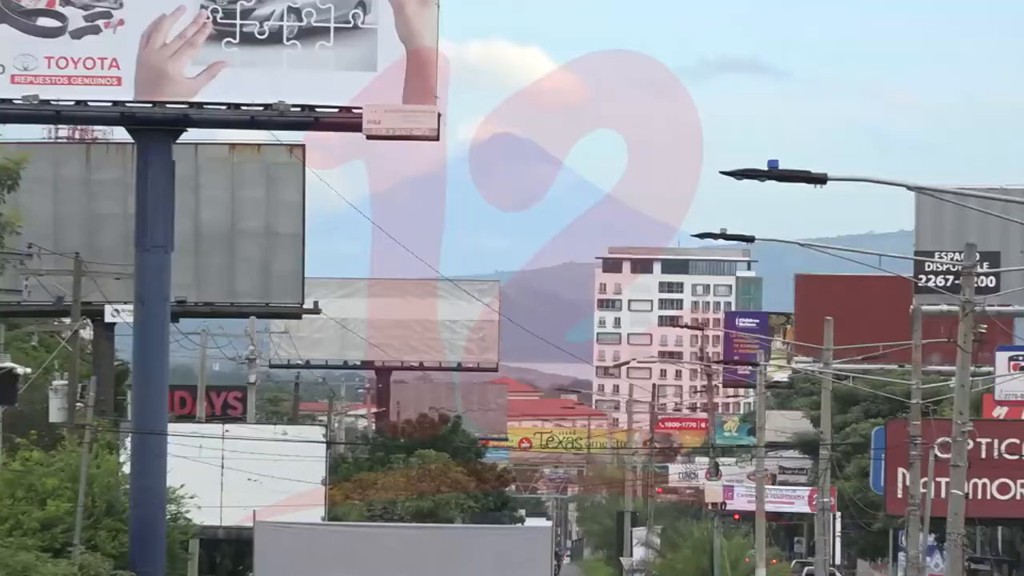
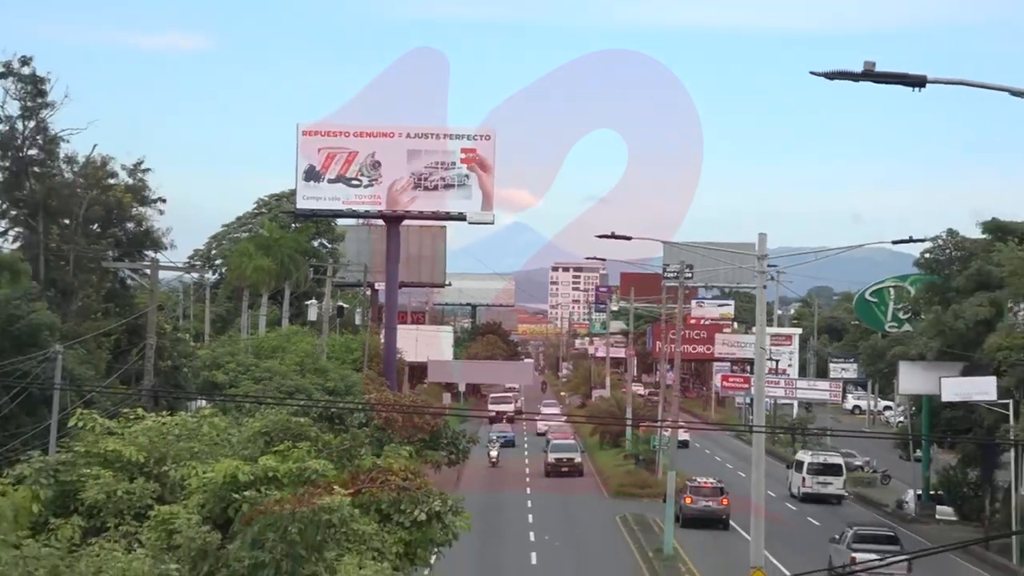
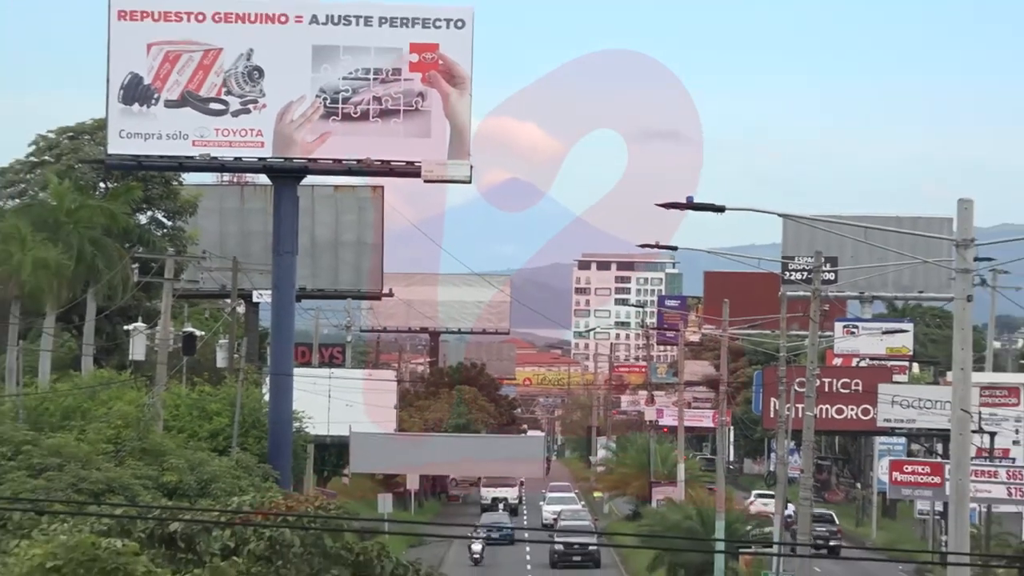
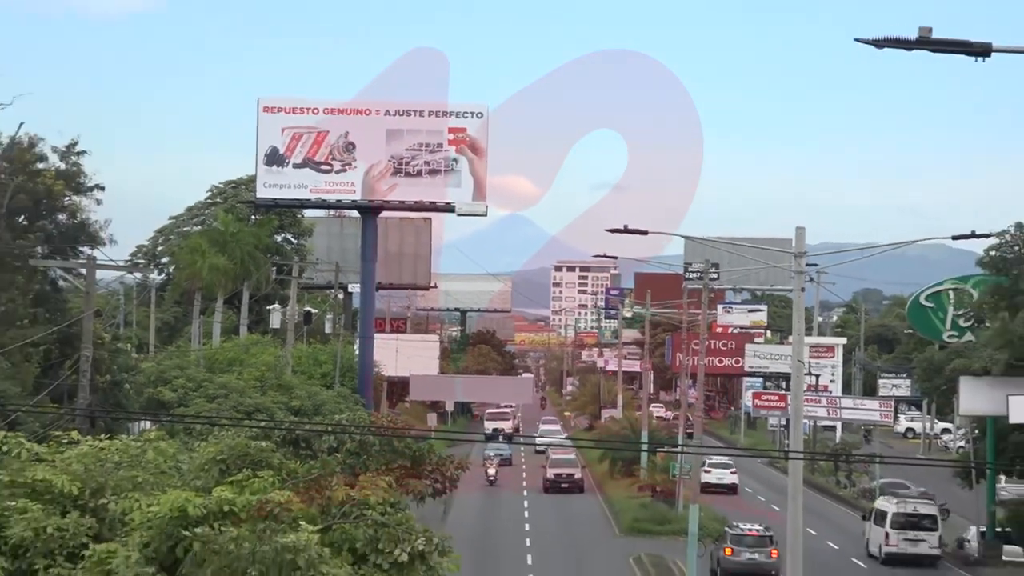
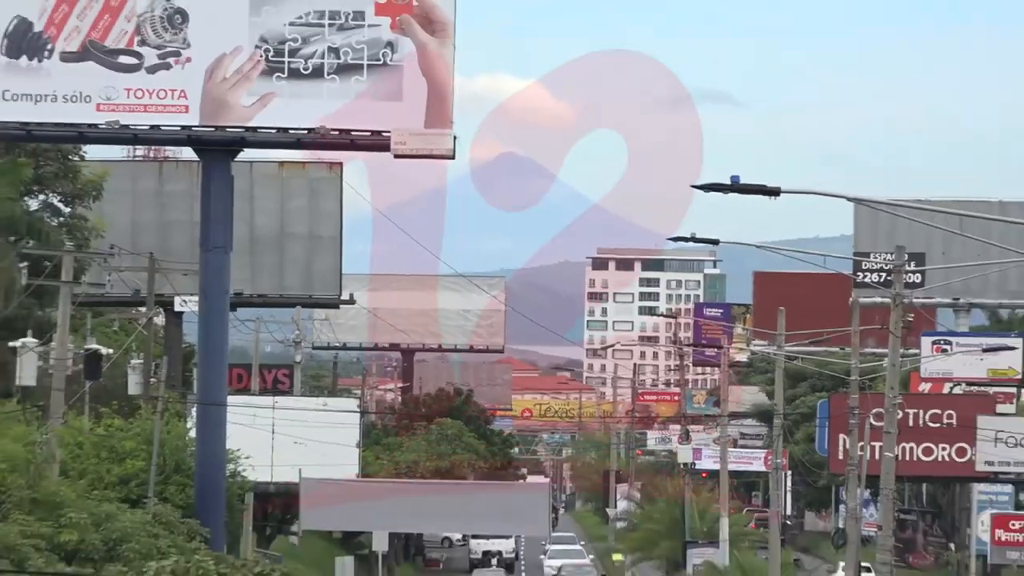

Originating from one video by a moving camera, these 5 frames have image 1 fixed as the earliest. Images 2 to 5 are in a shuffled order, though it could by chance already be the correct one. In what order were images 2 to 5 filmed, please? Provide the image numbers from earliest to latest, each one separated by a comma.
5, 3, 4, 2
